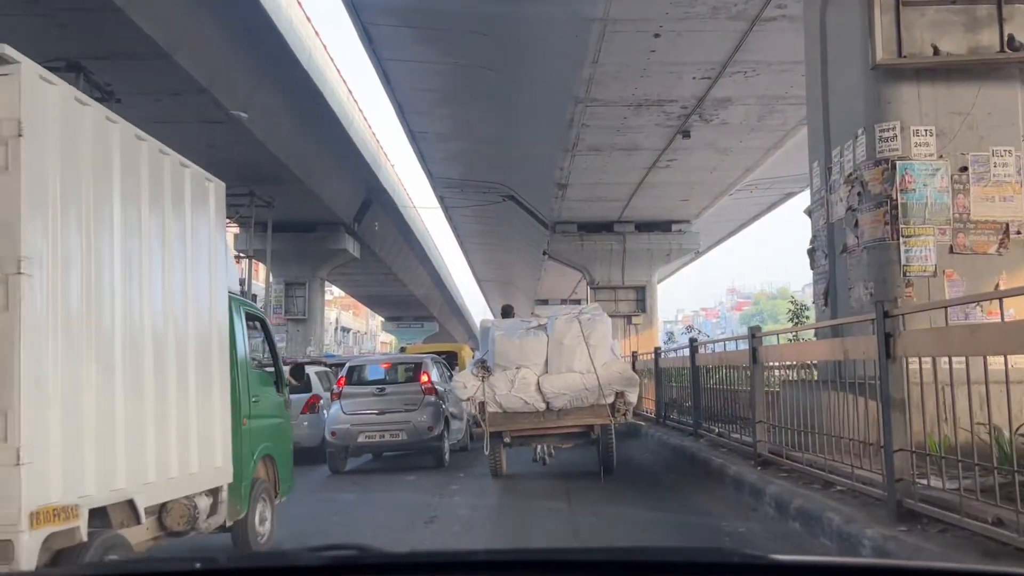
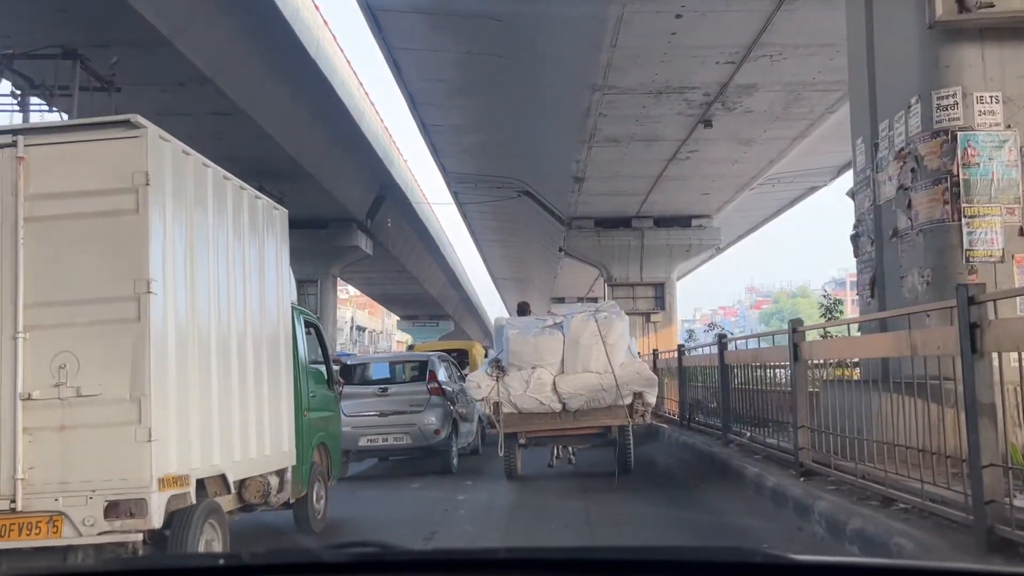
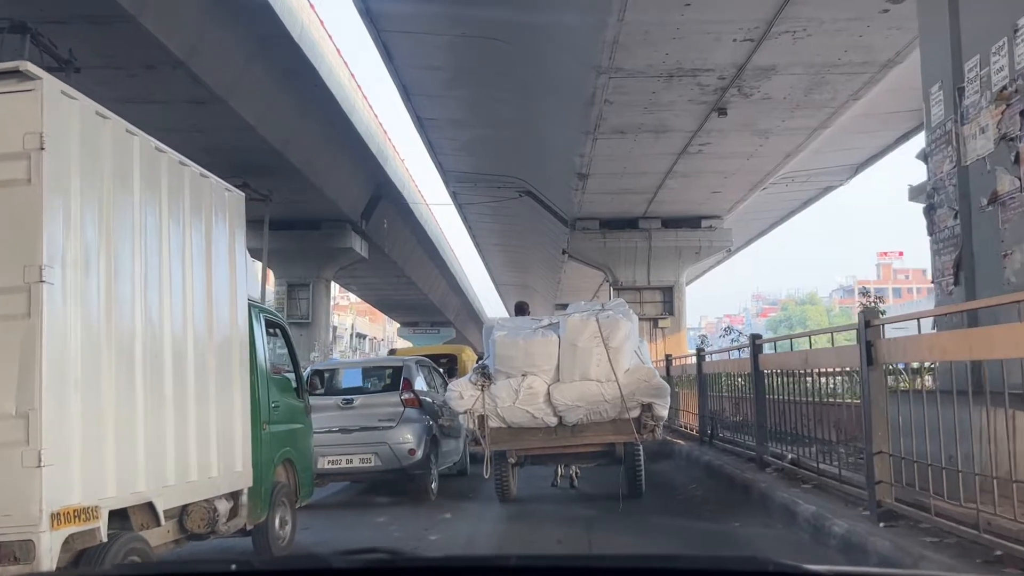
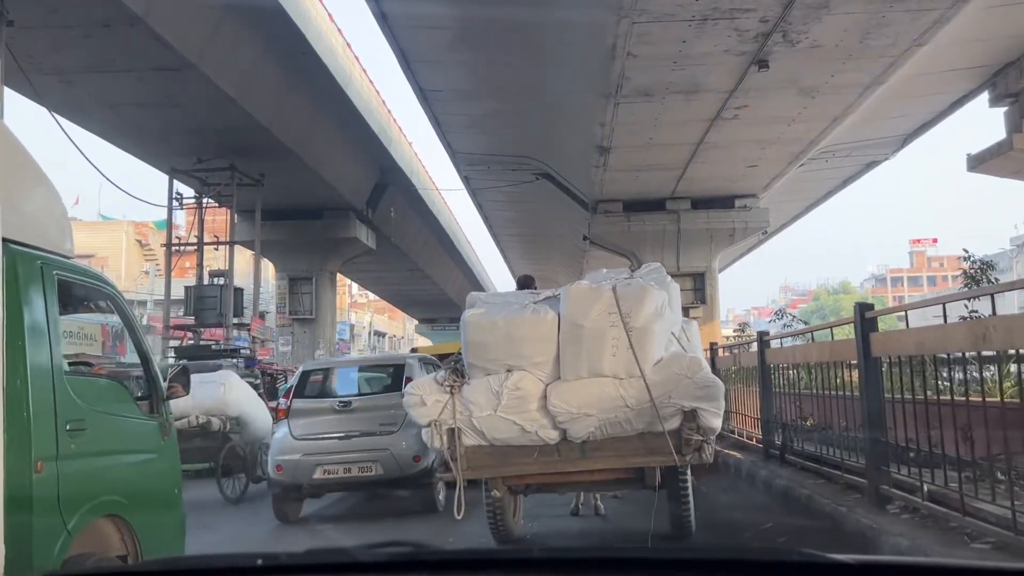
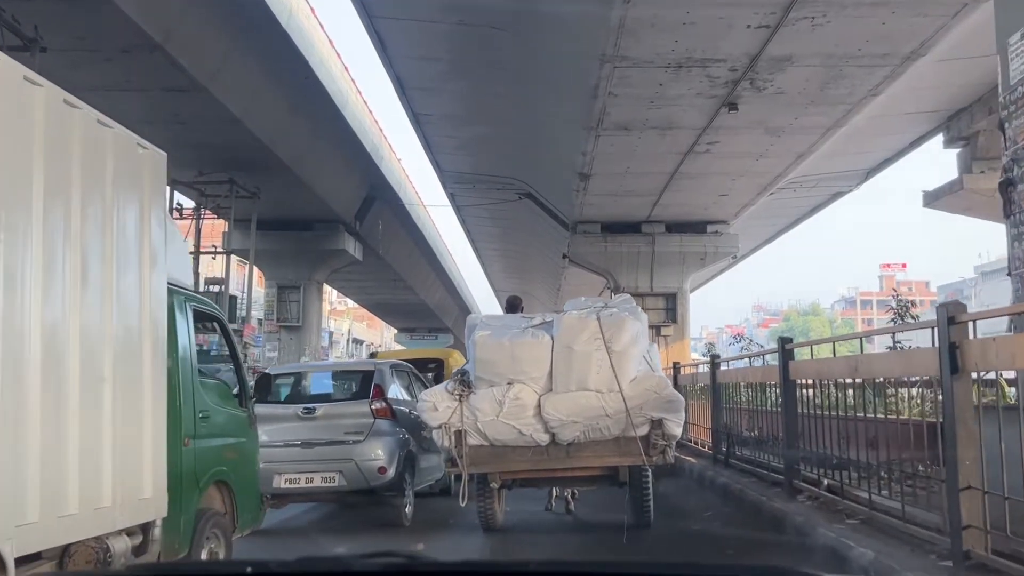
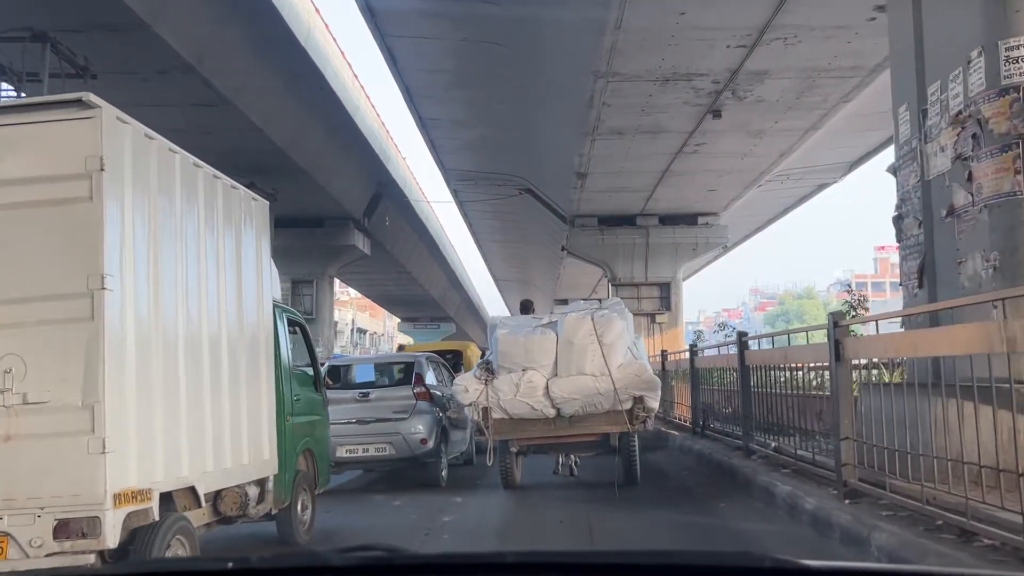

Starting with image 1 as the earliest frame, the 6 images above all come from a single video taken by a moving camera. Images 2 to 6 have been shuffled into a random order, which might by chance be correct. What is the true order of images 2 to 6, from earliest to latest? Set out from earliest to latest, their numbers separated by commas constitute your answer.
2, 6, 3, 5, 4
